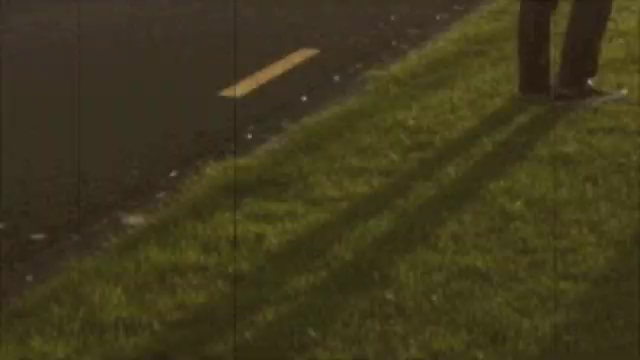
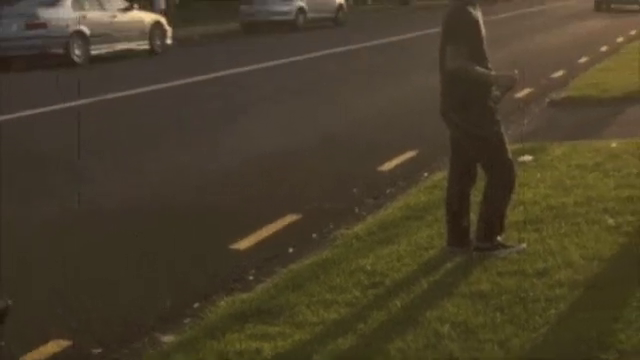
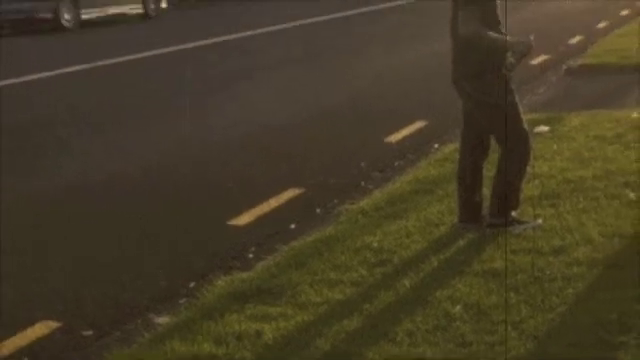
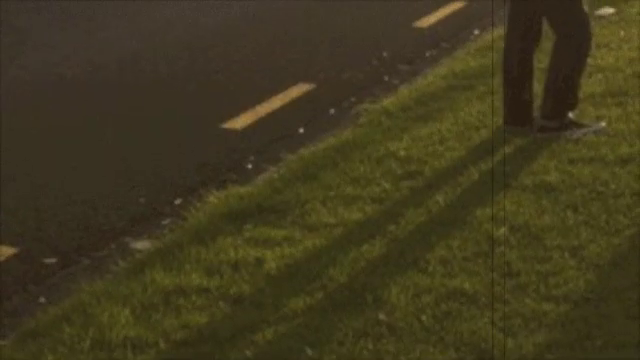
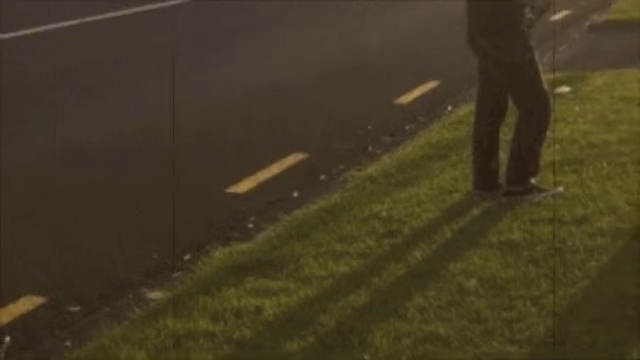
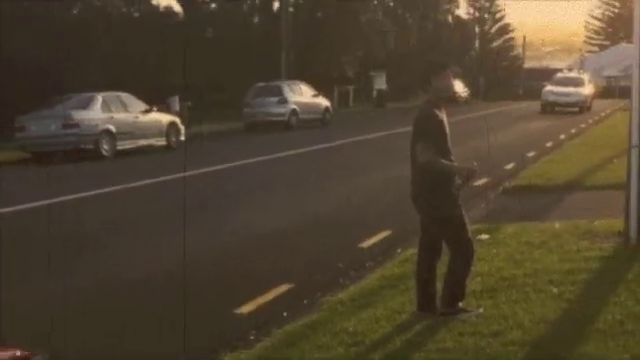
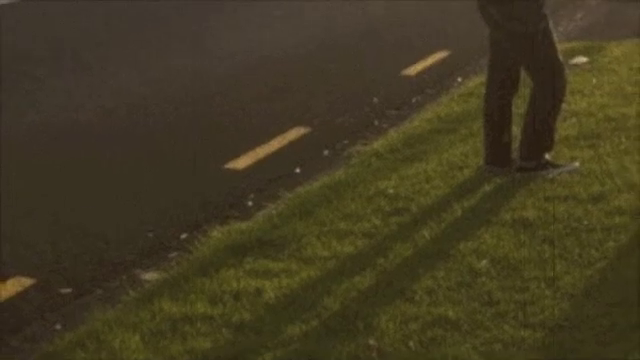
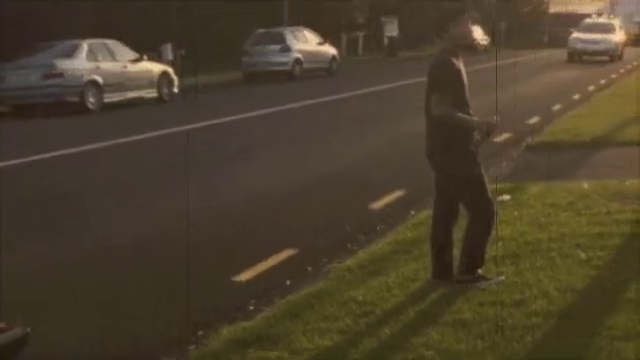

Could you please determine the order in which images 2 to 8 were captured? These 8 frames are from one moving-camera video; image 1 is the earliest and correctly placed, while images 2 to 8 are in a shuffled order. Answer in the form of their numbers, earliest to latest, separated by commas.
4, 7, 5, 3, 2, 8, 6
